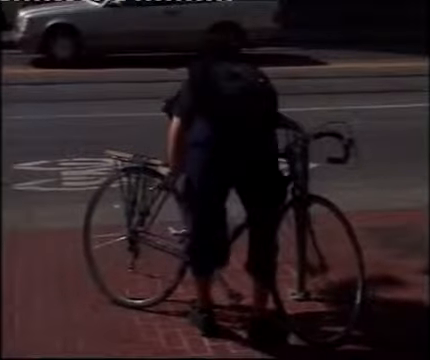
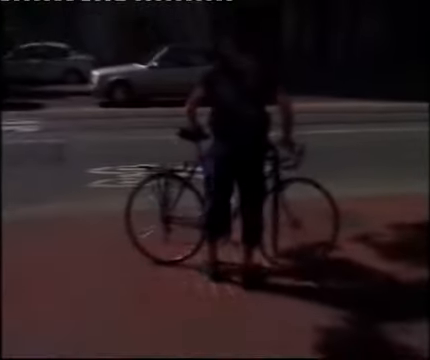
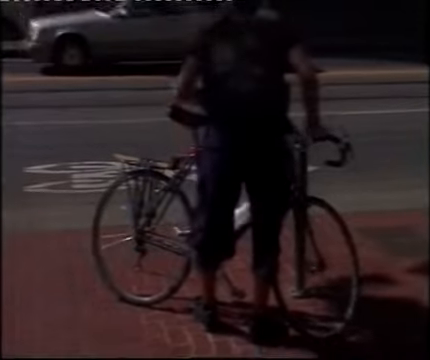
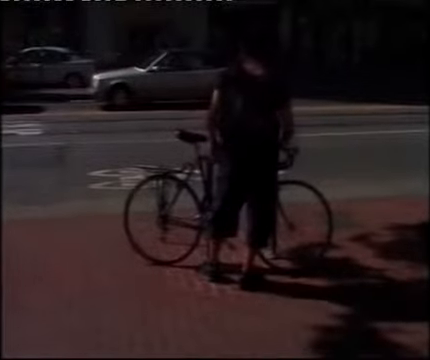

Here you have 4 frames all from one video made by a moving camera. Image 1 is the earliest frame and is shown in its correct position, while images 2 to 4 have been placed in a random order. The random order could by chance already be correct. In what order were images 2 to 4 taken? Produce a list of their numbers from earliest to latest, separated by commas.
3, 2, 4
